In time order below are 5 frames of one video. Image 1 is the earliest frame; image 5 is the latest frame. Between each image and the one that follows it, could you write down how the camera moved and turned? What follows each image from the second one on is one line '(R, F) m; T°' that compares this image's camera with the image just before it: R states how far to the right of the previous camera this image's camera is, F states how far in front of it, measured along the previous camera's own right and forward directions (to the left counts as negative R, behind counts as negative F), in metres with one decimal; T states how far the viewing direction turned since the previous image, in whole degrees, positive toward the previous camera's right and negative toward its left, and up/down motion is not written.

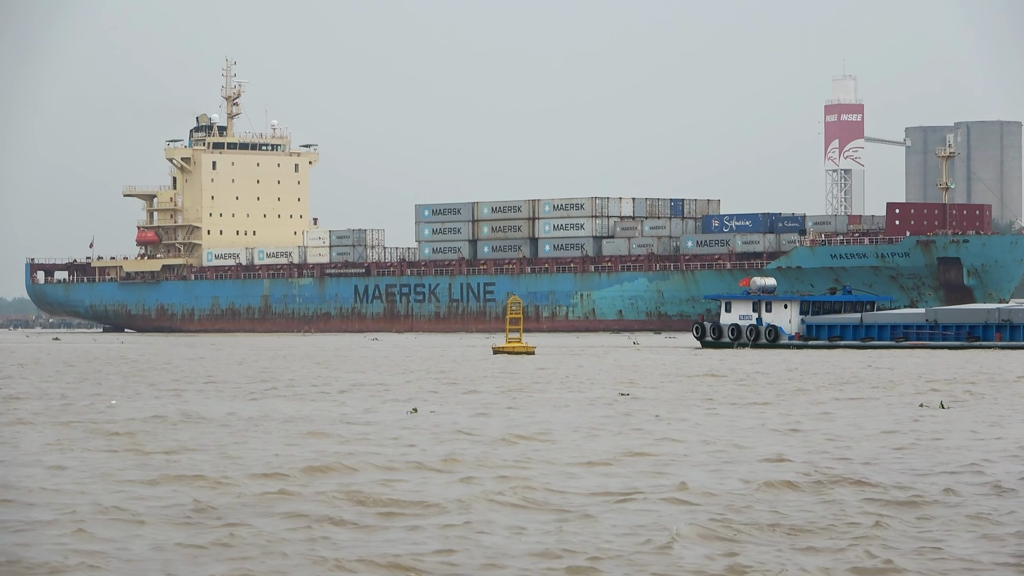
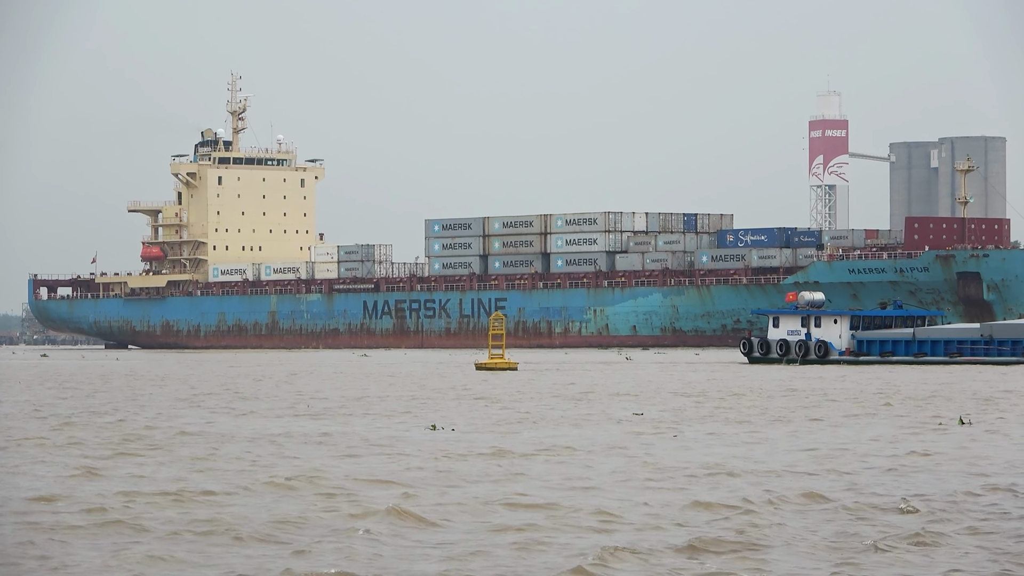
(-0.8, +0.4) m; +1°
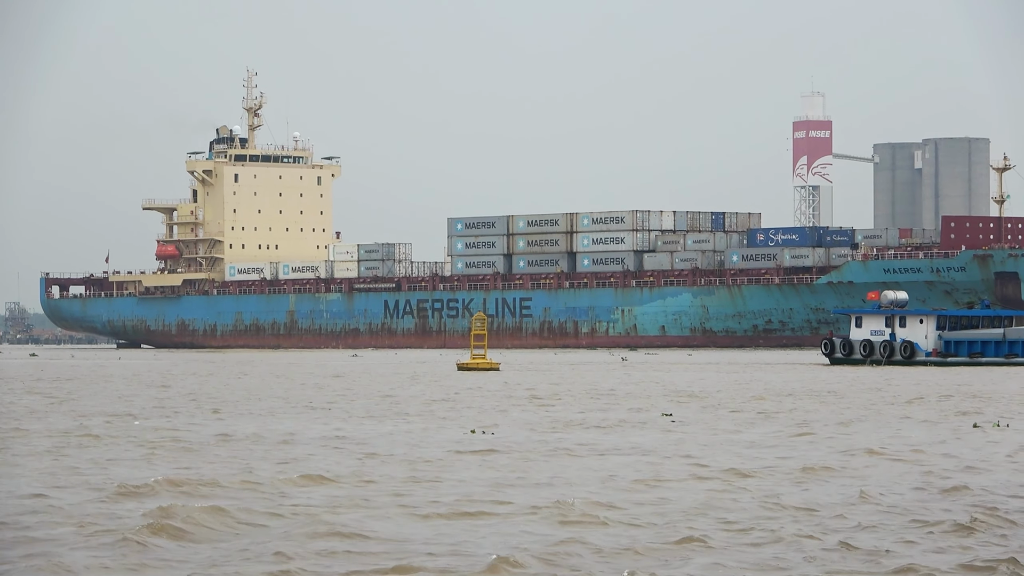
(-1.2, +0.6) m; +1°
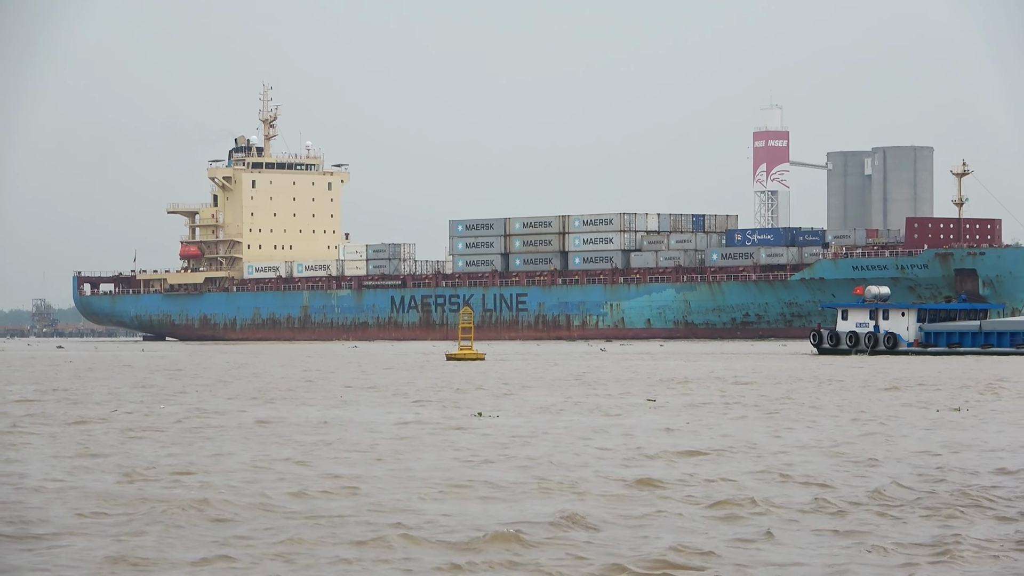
(+0.6, -2.3) m; -1°
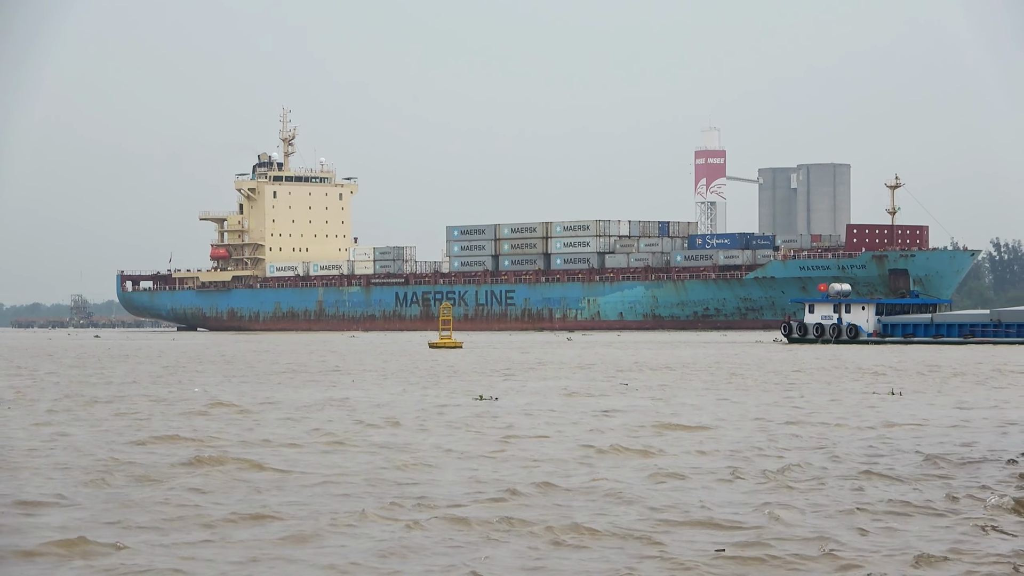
(+1.2, -4.2) m; -1°
